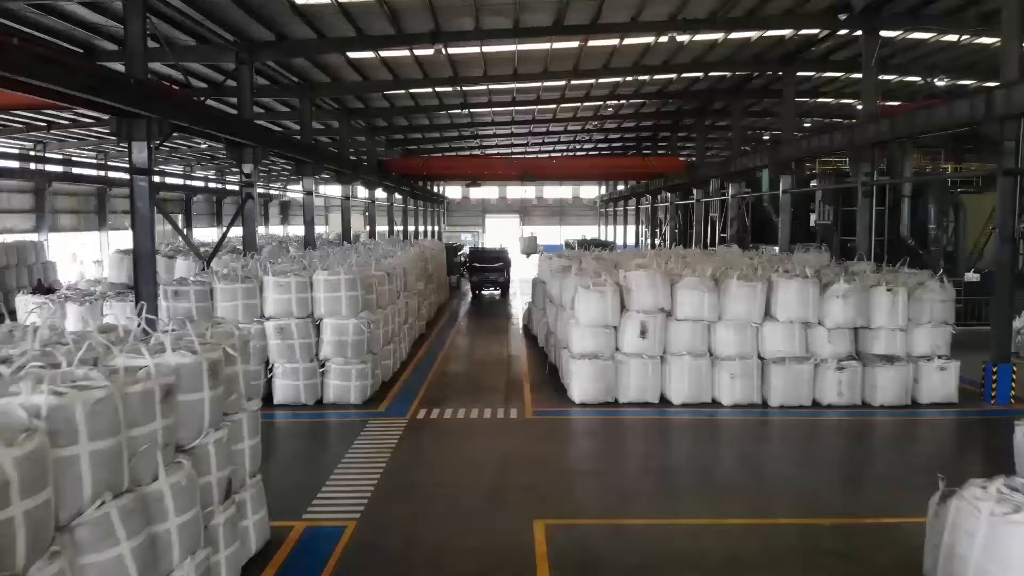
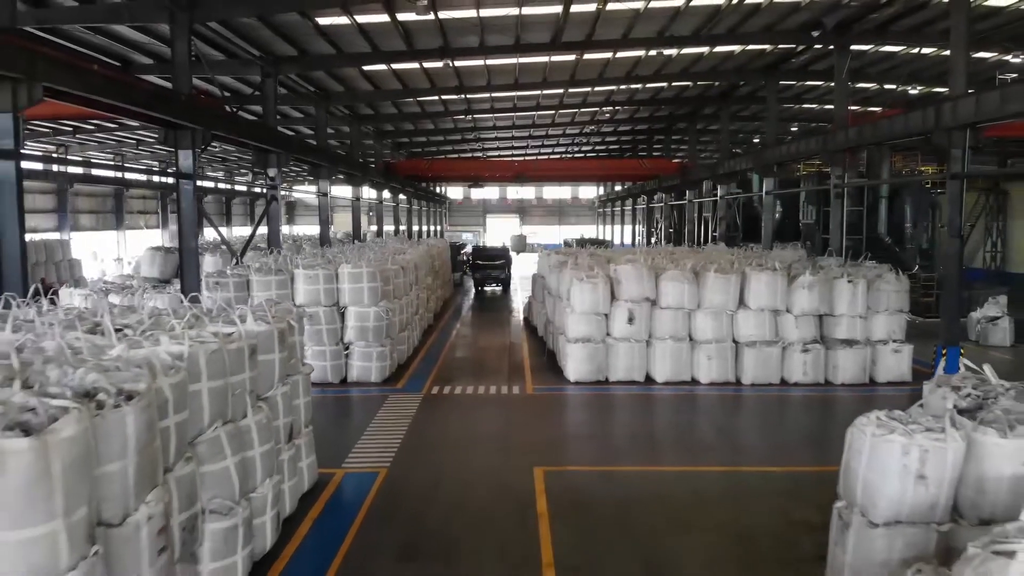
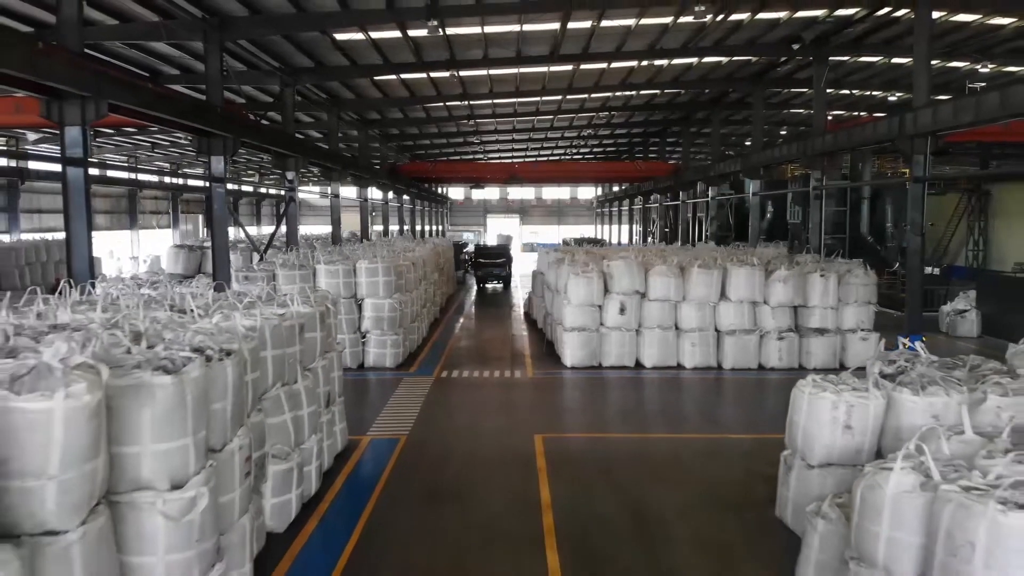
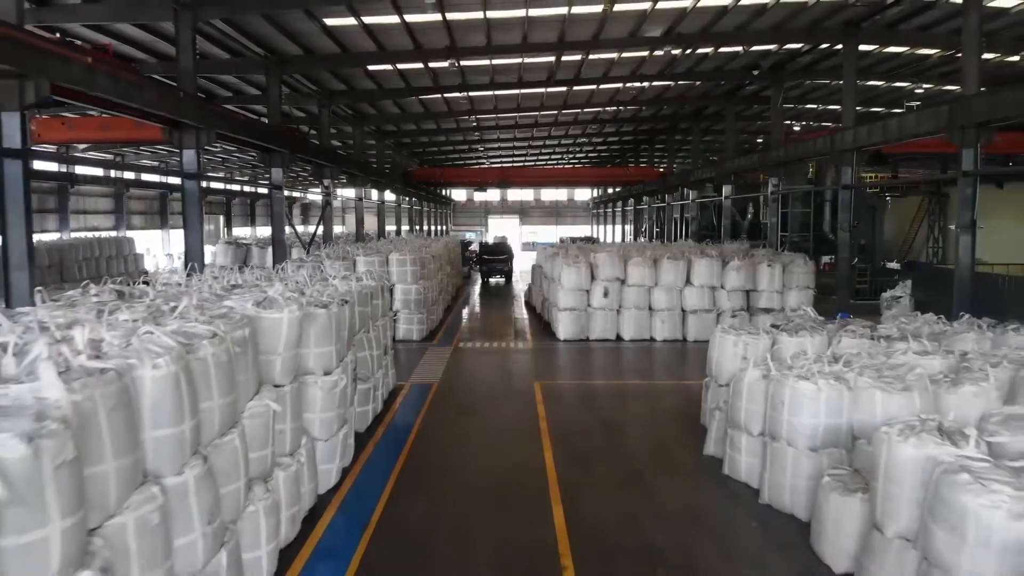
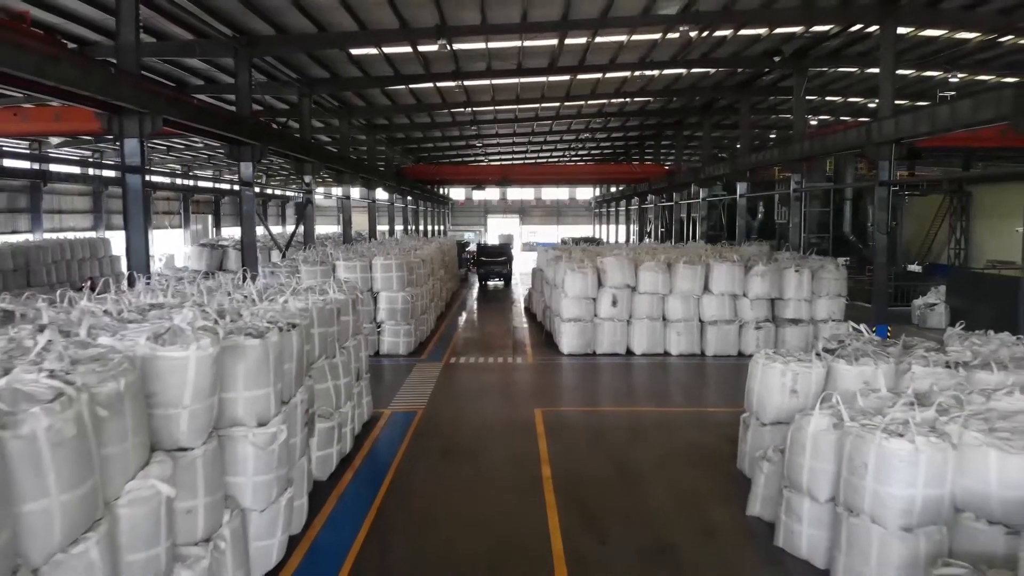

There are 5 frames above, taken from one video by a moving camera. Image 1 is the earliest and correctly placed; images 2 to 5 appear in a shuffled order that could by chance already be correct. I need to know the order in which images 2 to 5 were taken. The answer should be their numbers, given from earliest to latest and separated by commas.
2, 3, 5, 4
